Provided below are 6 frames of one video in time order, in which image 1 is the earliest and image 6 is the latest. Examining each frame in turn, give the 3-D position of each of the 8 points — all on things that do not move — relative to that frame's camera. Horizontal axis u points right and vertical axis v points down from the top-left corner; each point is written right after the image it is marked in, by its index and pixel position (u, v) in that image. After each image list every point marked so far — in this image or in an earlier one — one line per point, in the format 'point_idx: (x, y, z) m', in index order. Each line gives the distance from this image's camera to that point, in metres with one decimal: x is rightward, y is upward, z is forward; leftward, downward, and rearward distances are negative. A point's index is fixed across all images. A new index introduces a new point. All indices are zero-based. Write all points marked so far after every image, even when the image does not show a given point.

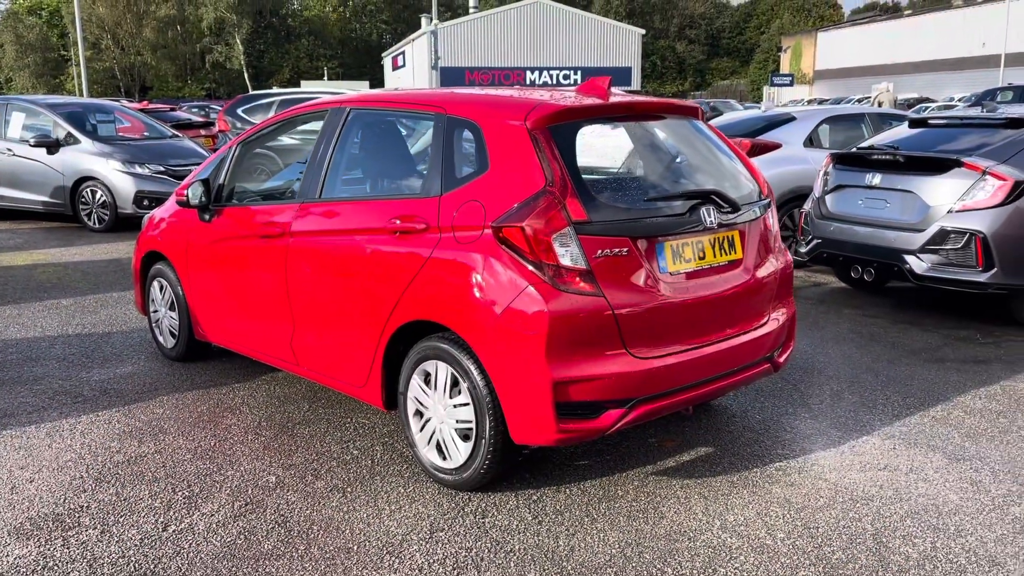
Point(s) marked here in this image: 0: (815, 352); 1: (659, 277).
0: (+2.0, -0.4, +5.7) m
1: (+0.6, 0.0, +3.3) m
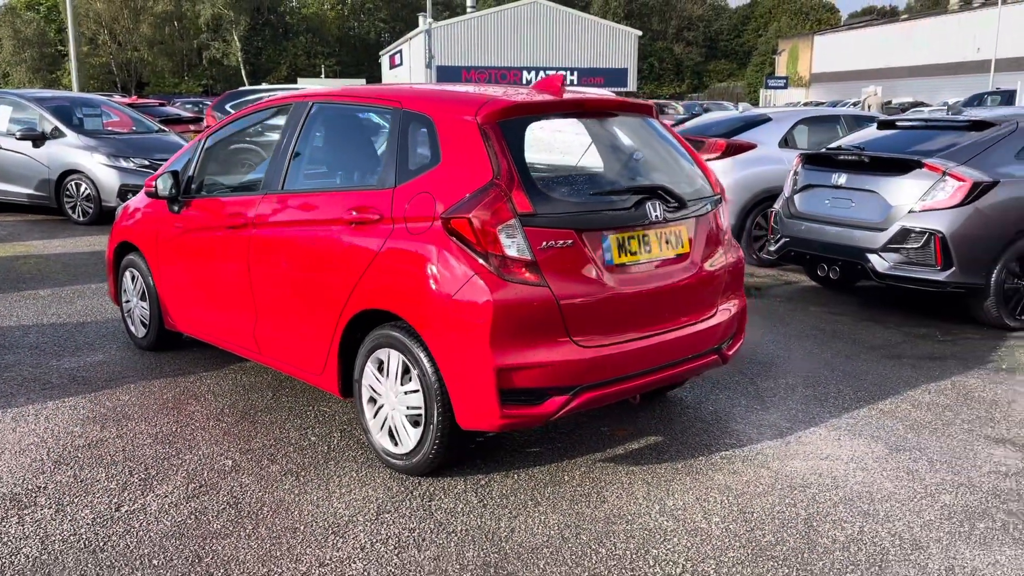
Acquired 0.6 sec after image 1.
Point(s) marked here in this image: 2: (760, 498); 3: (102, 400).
0: (+1.8, -0.4, +5.8) m
1: (+0.4, +0.1, +3.4) m
2: (+1.0, -0.8, +3.4) m
3: (-2.2, -0.6, +4.6) m
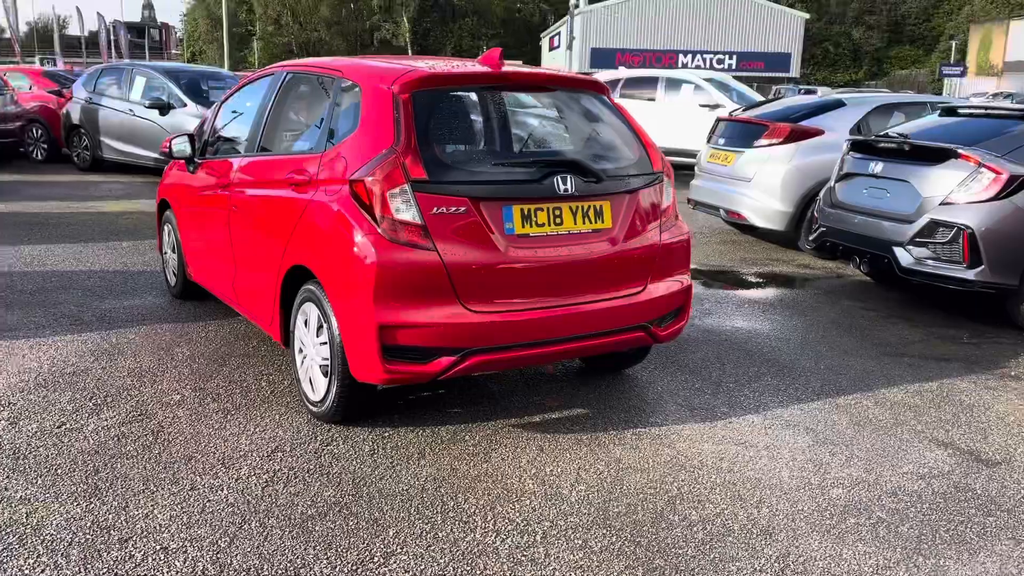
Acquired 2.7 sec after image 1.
0: (+1.7, -0.3, +5.6) m
1: (0.0, +0.2, +3.5) m
2: (+0.5, -0.7, +3.4) m
3: (-2.4, -0.3, +5.1) m
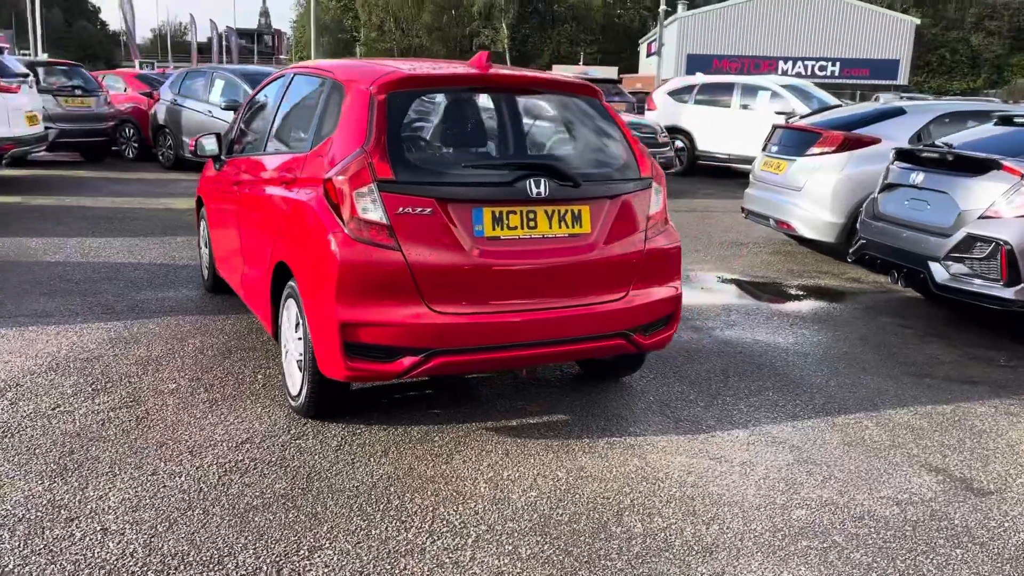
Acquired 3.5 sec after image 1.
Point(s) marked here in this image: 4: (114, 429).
0: (+1.8, -0.4, +5.4) m
1: (-0.2, +0.2, +3.5) m
2: (+0.3, -0.8, +3.4) m
3: (-2.4, -0.2, +5.4) m
4: (-1.7, -0.6, +3.7) m
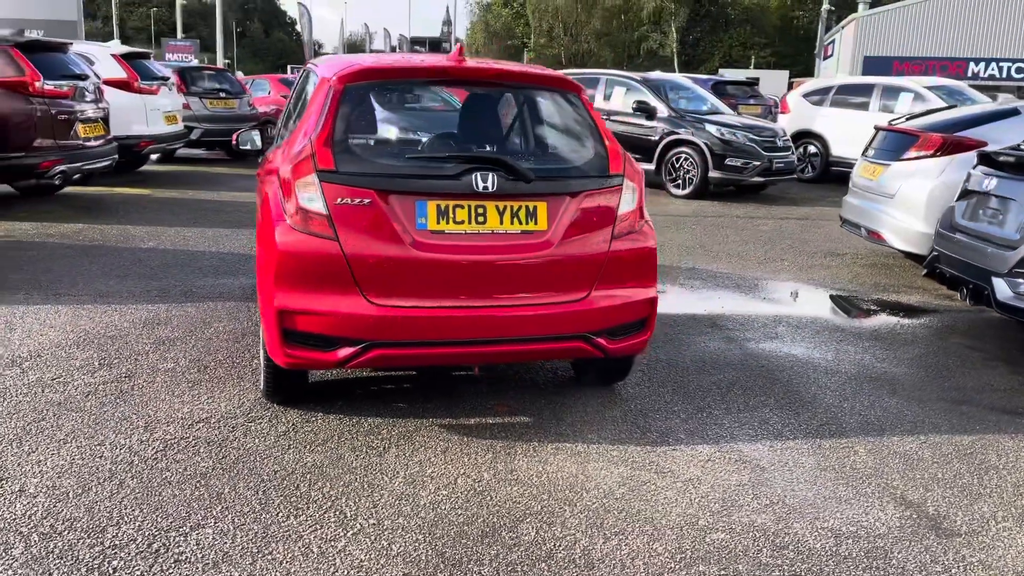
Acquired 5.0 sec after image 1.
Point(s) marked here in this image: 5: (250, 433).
0: (+1.8, -0.5, +5.0) m
1: (-0.4, +0.2, +3.5) m
2: (0.0, -0.8, +3.2) m
3: (-2.2, -0.1, +5.7) m
4: (-1.9, -0.5, +3.9) m
5: (-1.1, -0.6, +3.6) m
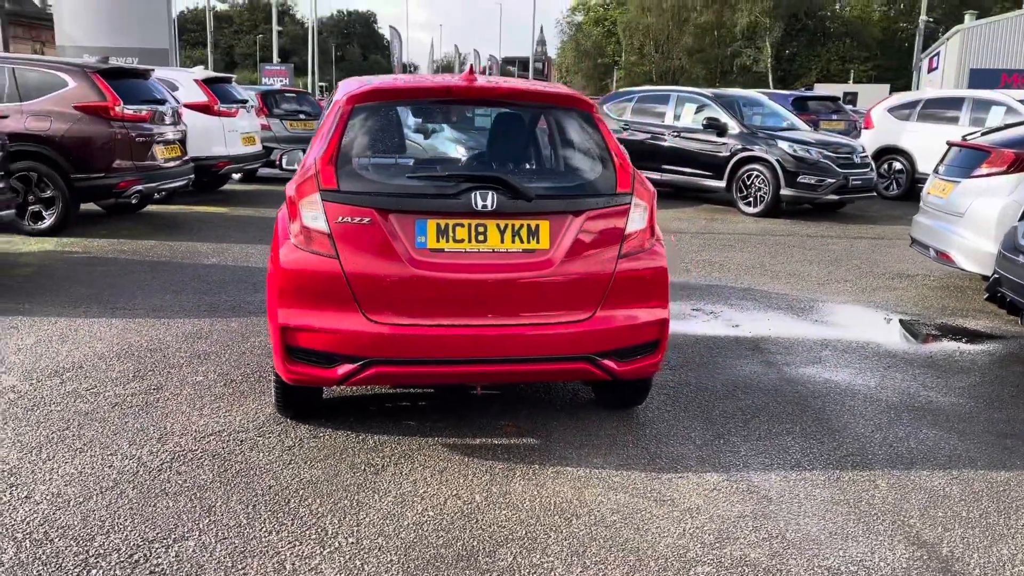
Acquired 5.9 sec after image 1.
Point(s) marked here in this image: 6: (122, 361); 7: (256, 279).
0: (+2.0, -0.6, +4.8) m
1: (-0.4, +0.2, +3.5) m
2: (0.0, -0.8, +3.2) m
3: (-2.0, -0.2, +5.9) m
4: (-1.9, -0.6, +4.1) m
5: (-1.1, -0.7, +3.7) m
6: (-2.2, -0.4, +4.9) m
7: (-2.3, +0.1, +7.5) m
